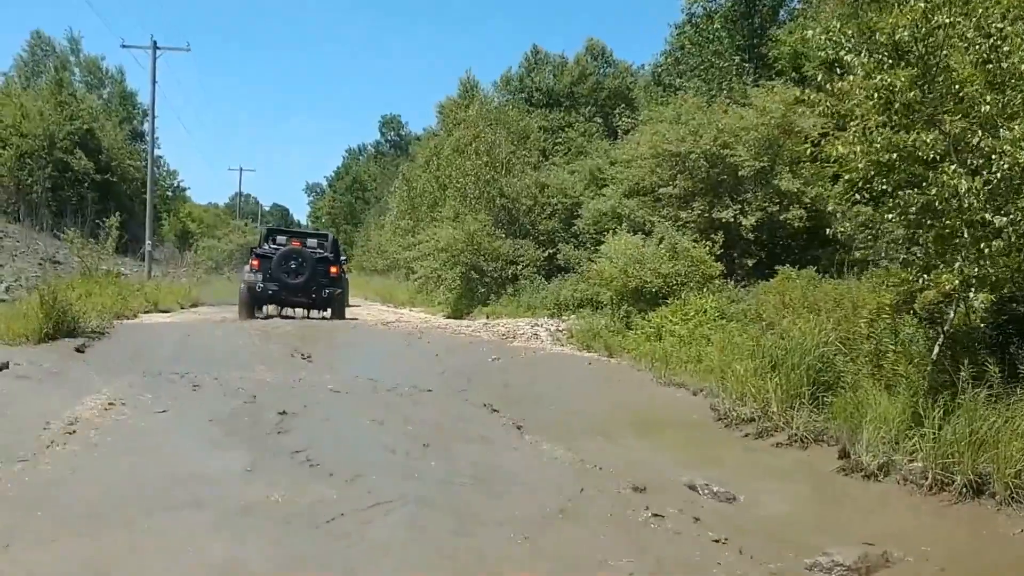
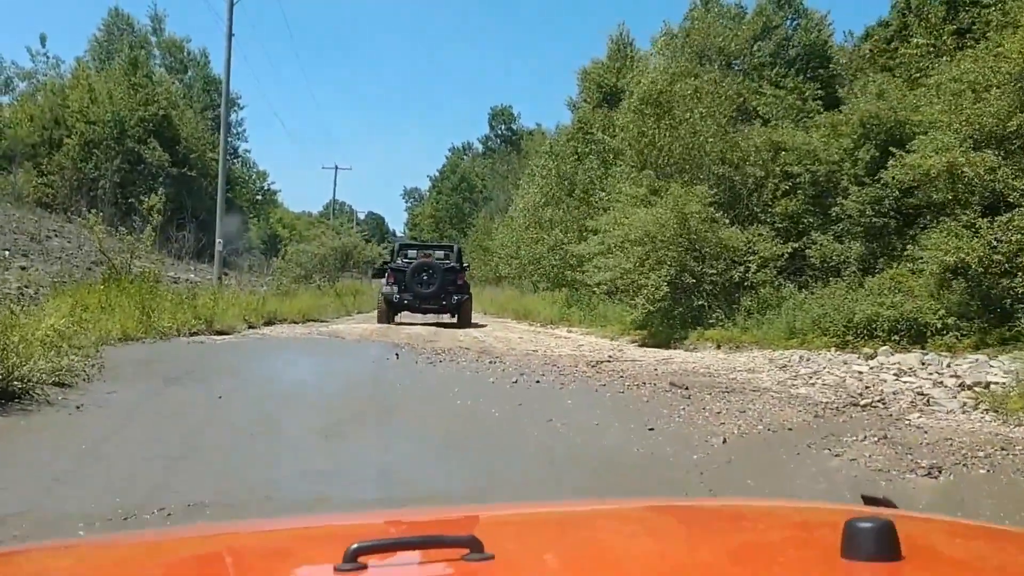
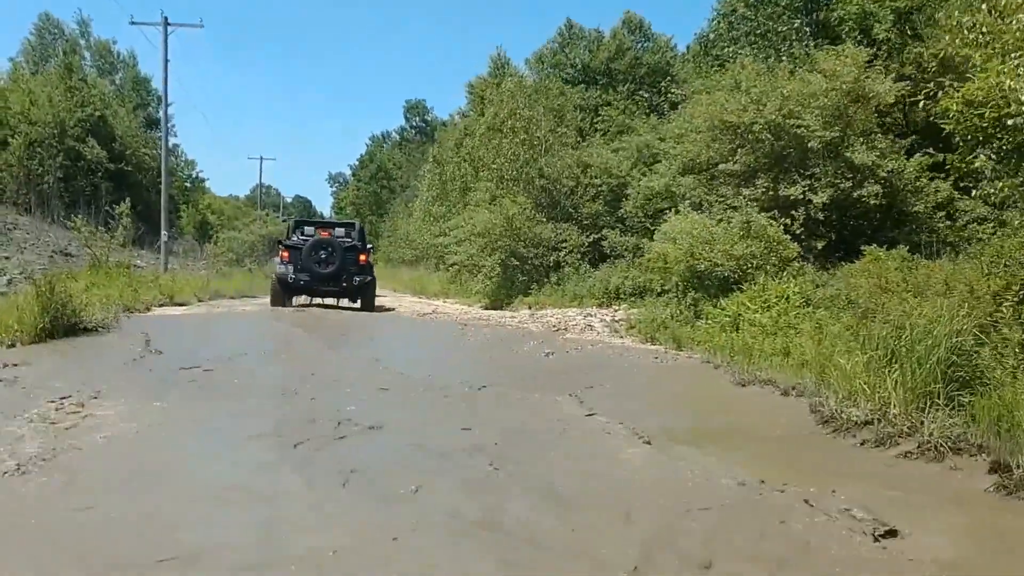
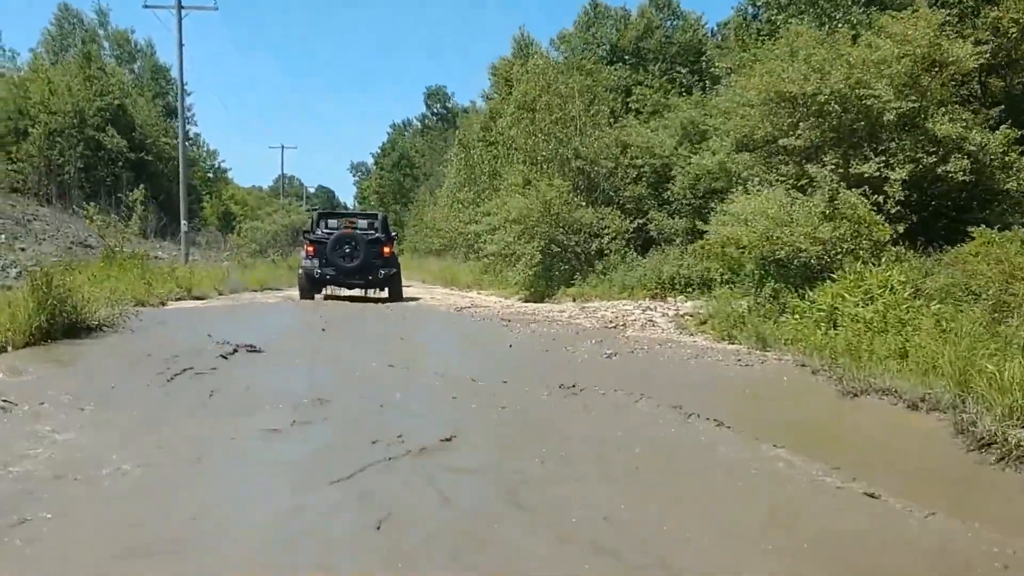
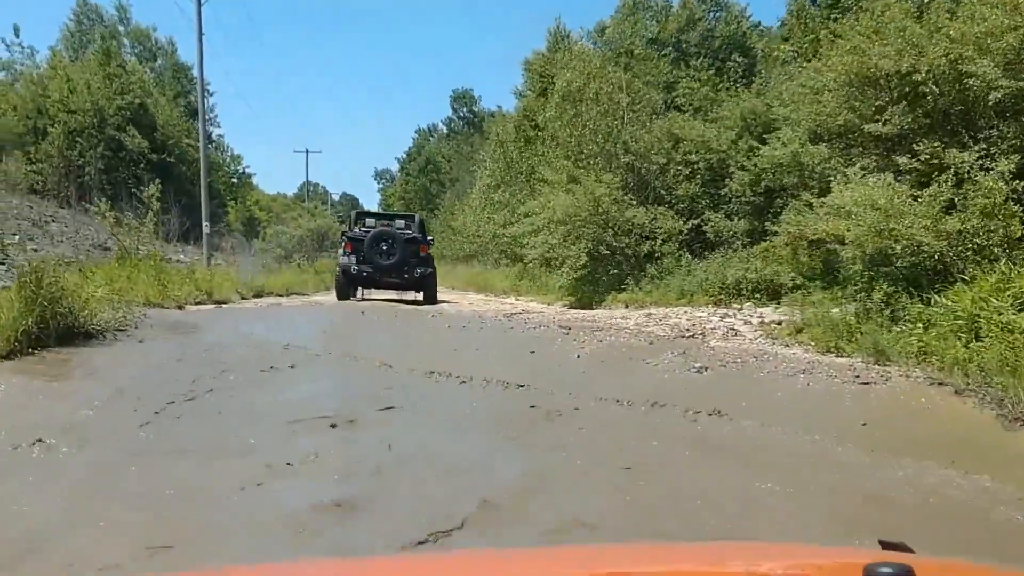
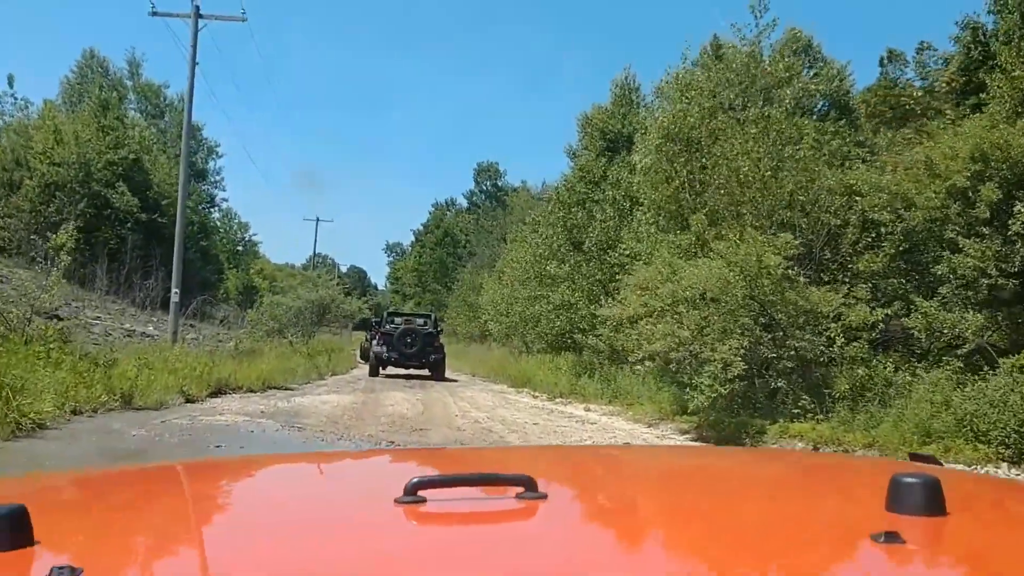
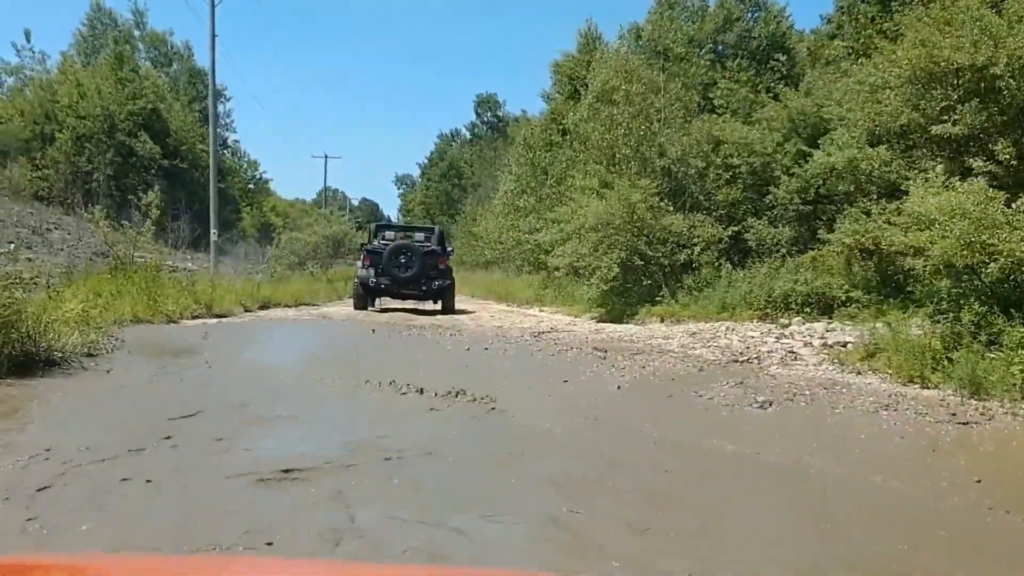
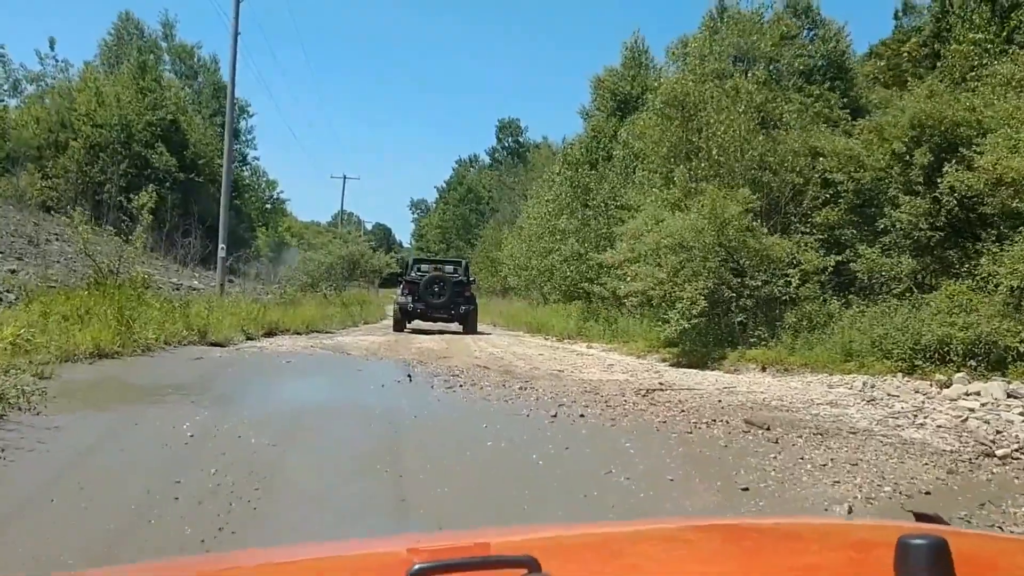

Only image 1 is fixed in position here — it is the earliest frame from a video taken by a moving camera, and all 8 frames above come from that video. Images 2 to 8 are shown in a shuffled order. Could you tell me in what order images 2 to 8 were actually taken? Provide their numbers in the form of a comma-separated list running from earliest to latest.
3, 4, 5, 7, 2, 8, 6
